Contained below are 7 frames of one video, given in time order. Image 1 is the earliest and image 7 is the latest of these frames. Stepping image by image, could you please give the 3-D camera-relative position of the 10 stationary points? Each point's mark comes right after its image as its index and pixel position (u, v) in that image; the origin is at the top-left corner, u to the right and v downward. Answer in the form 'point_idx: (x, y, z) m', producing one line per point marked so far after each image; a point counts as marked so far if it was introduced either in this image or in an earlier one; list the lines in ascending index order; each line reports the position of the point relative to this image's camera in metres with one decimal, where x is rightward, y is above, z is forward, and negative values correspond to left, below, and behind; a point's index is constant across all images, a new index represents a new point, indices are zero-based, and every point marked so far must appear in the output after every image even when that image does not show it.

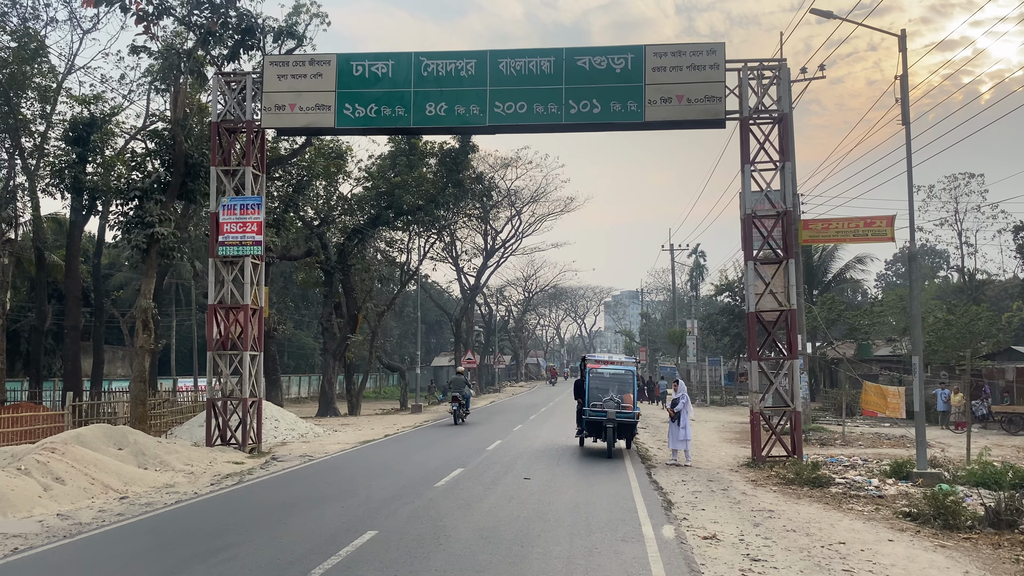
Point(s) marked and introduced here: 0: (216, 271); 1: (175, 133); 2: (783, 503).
0: (-6.8, +0.4, +16.9) m
1: (-8.3, +3.8, +18.3) m
2: (+3.9, -3.1, +10.7) m
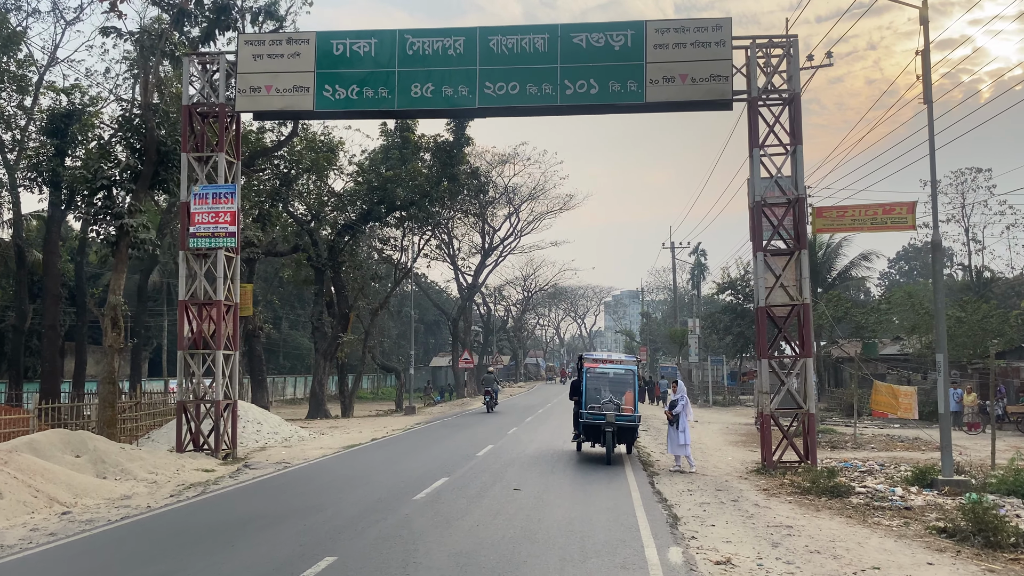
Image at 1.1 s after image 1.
0: (-6.9, +0.5, +15.9) m
1: (-8.5, +4.0, +17.2) m
2: (+3.7, -3.0, +9.6) m
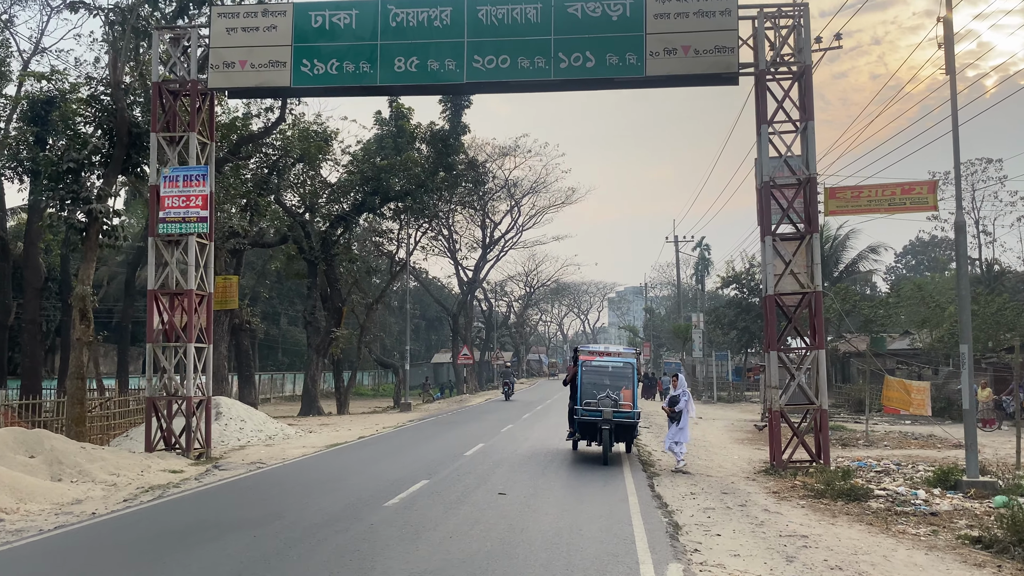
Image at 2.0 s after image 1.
0: (-7.1, +0.7, +14.9) m
1: (-8.6, +4.2, +16.3) m
2: (+3.5, -2.8, +8.7) m
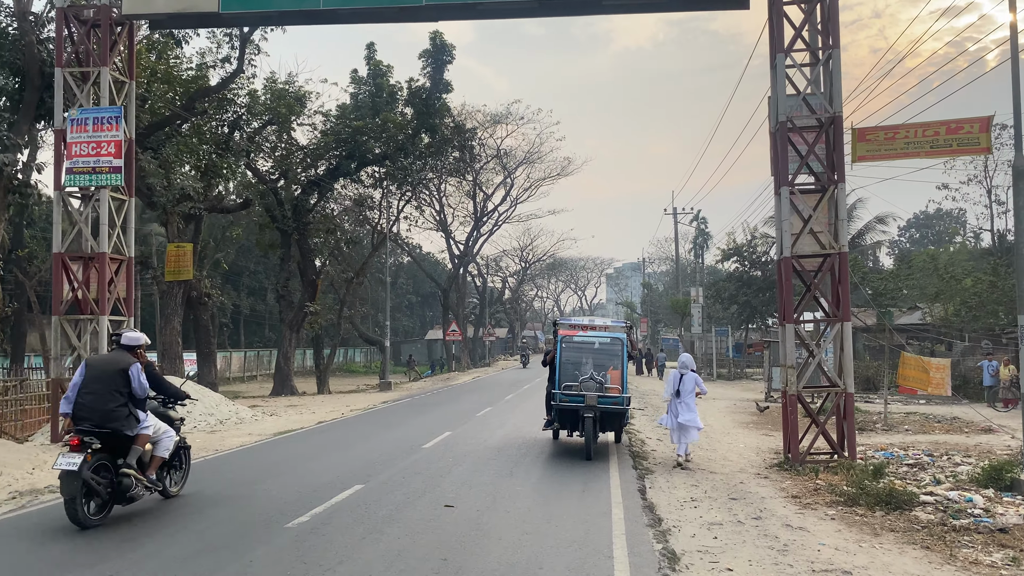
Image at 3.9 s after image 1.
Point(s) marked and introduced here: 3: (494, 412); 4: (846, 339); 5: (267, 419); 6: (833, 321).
0: (-7.6, +1.3, +12.7) m
1: (-9.2, +4.8, +14.0) m
2: (+3.1, -2.3, +6.6) m
3: (-0.4, -2.8, +17.1) m
4: (+5.0, -0.8, +11.2) m
5: (-6.4, -3.4, +19.4) m
6: (+4.8, -0.5, +11.2) m
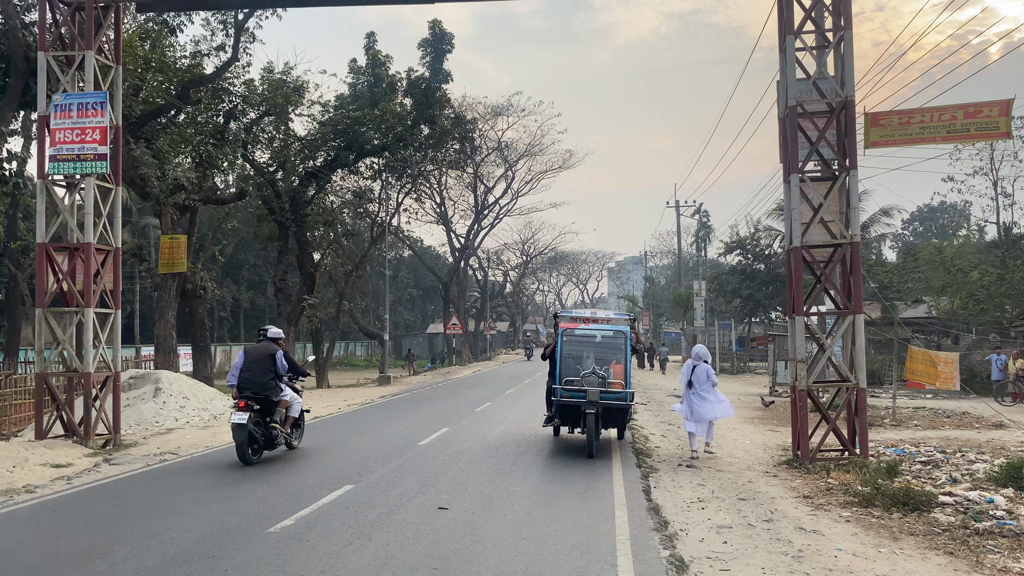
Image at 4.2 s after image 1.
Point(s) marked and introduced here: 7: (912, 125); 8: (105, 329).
0: (-7.6, +1.5, +12.3) m
1: (-9.2, +5.0, +13.5) m
2: (+3.0, -2.2, +6.2) m
3: (-0.4, -2.7, +16.7) m
4: (+5.0, -0.6, +10.8) m
5: (-6.4, -3.2, +19.1) m
6: (+4.8, -0.4, +10.8) m
7: (+5.7, +2.3, +10.6) m
8: (-6.8, -0.7, +12.5) m
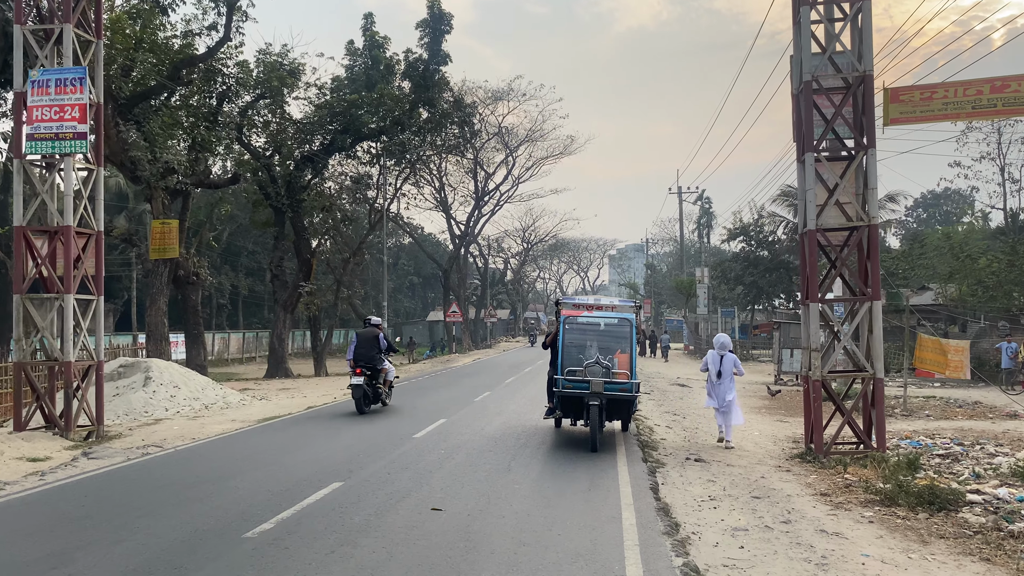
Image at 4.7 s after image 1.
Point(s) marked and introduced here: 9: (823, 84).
0: (-7.6, +1.7, +11.8) m
1: (-9.2, +5.2, +12.9) m
2: (+3.0, -2.1, +5.7) m
3: (-0.4, -2.4, +16.2) m
4: (+5.0, -0.4, +10.2) m
5: (-6.4, -2.9, +18.6) m
6: (+4.8, -0.2, +10.3) m
7: (+5.6, +2.5, +10.0) m
8: (-6.8, -0.5, +12.0) m
9: (+4.5, +2.9, +10.7) m
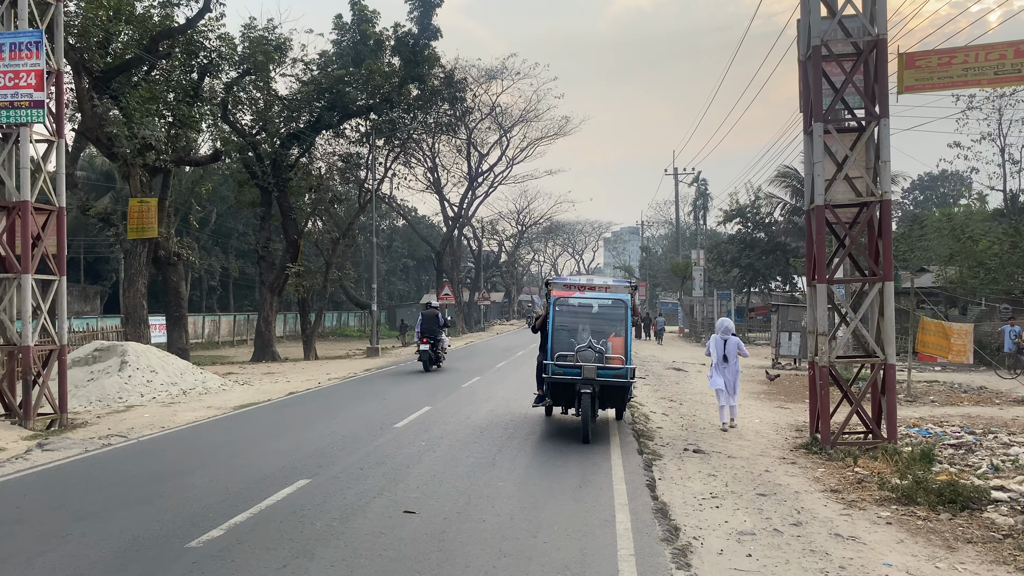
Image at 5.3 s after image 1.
0: (-7.8, +2.0, +11.0) m
1: (-9.4, +5.6, +12.1) m
2: (+2.9, -1.9, +5.1) m
3: (-0.6, -2.0, +15.6) m
4: (+4.8, -0.2, +9.6) m
5: (-6.6, -2.4, +17.9) m
6: (+4.6, +0.1, +9.6) m
7: (+5.5, +2.7, +9.3) m
8: (-7.0, -0.1, +11.3) m
9: (+4.3, +3.2, +10.0) m
